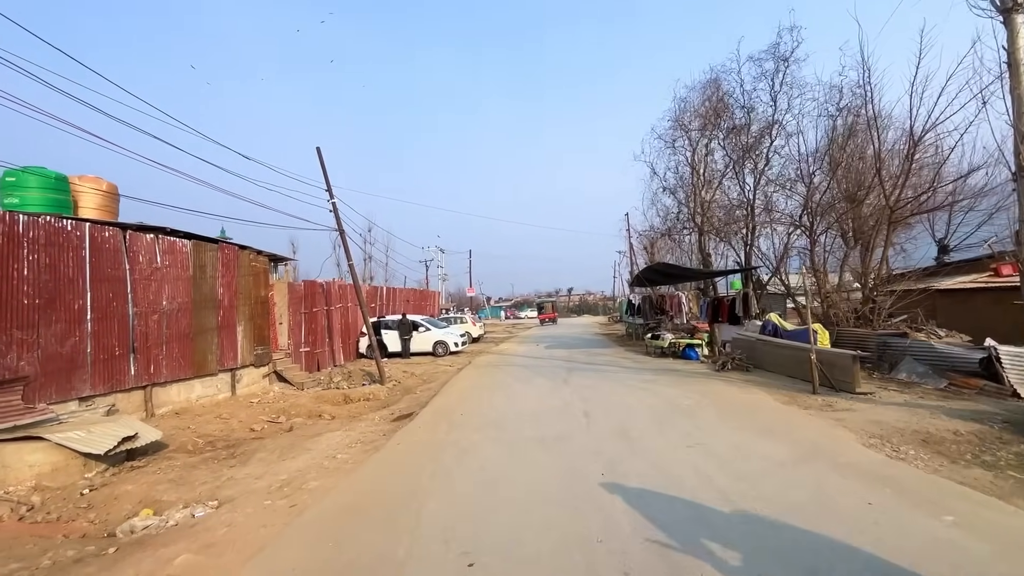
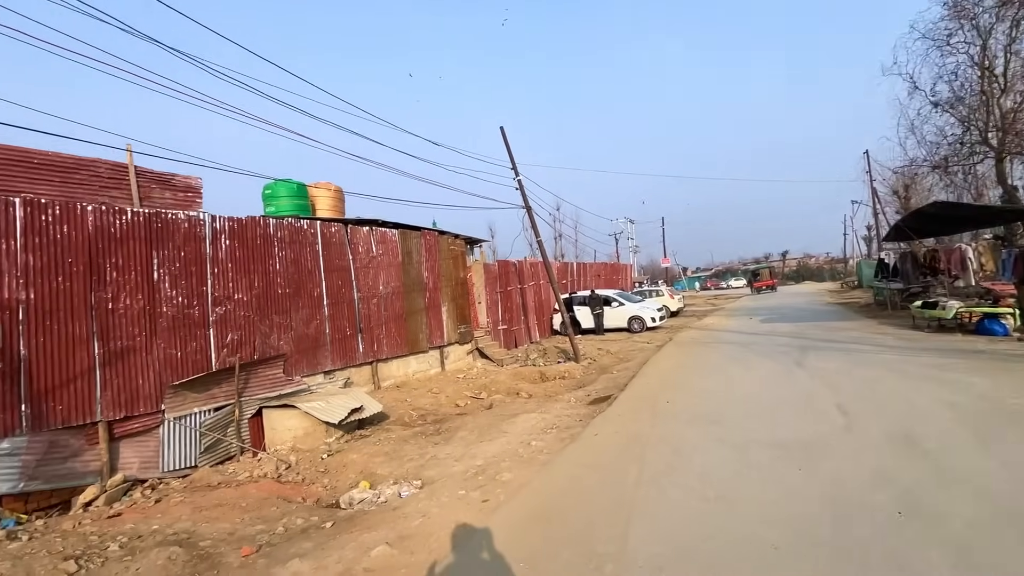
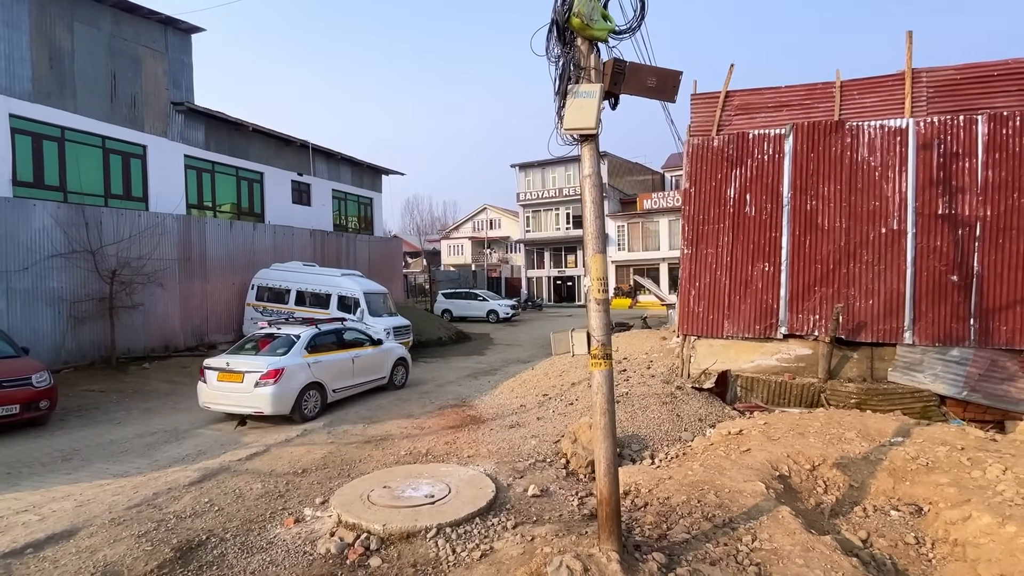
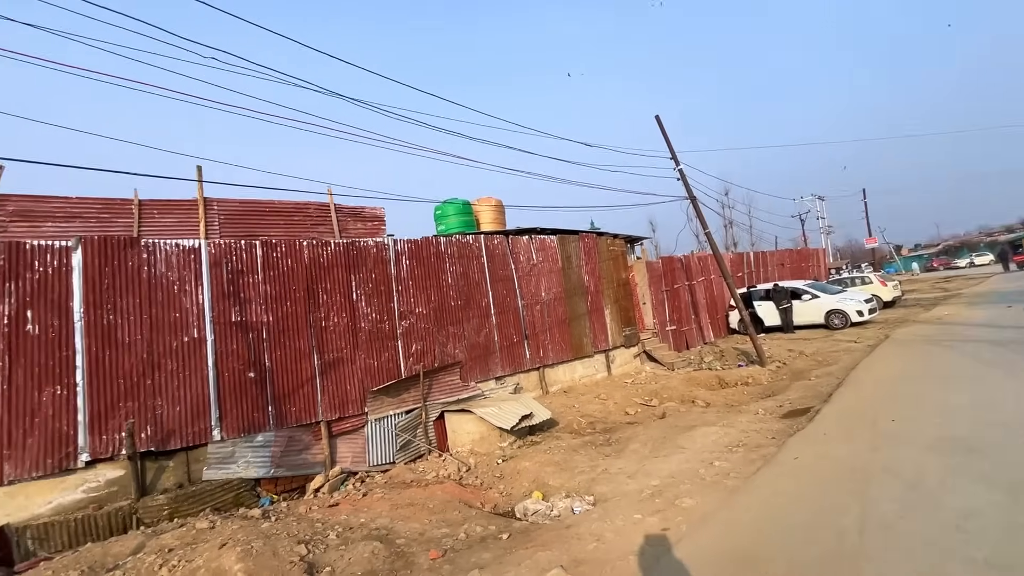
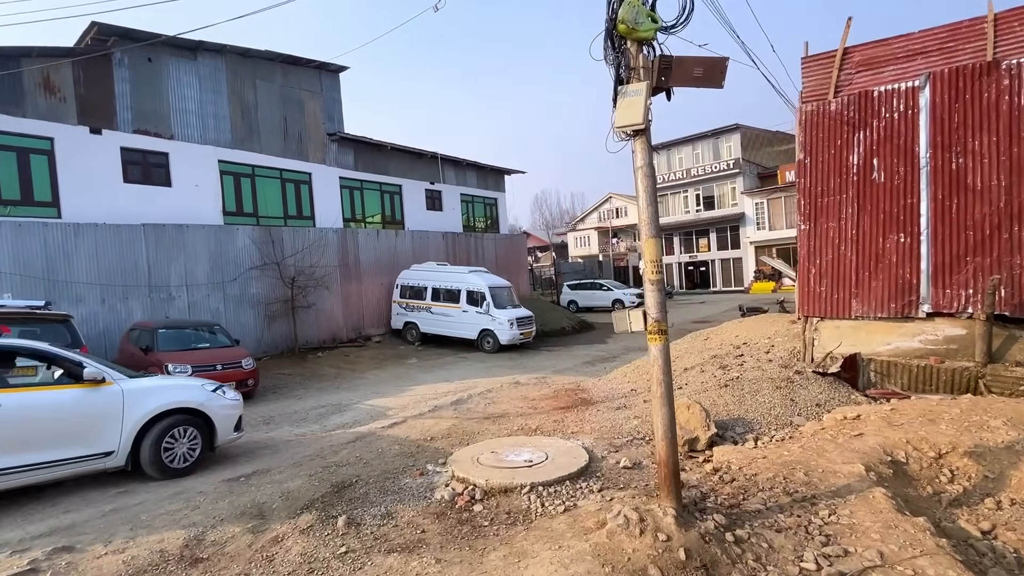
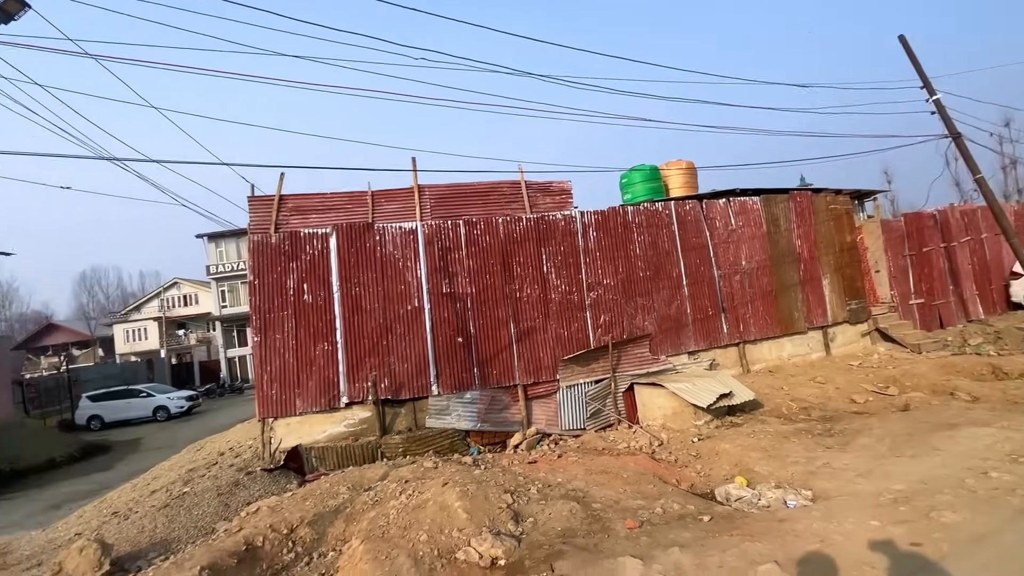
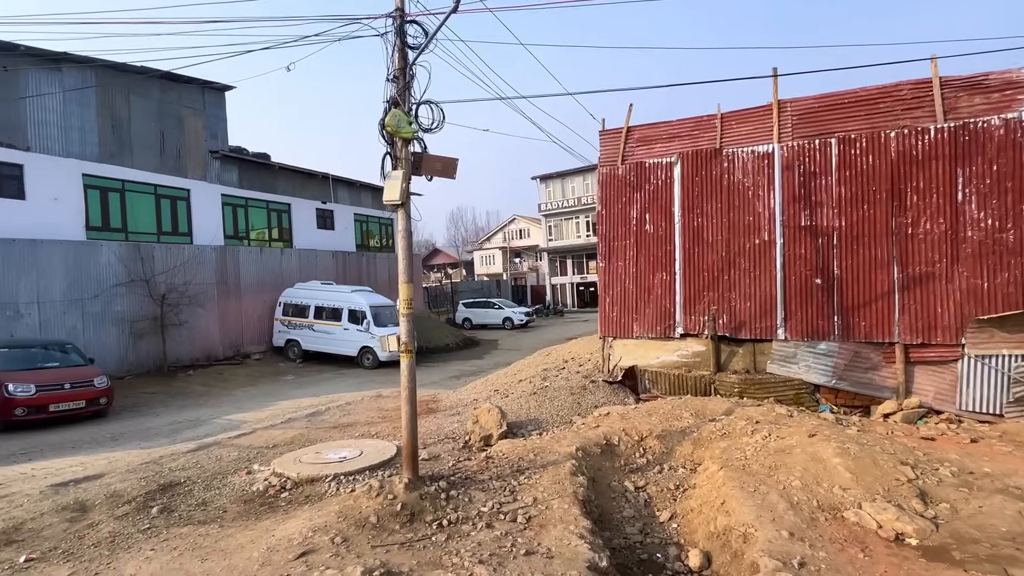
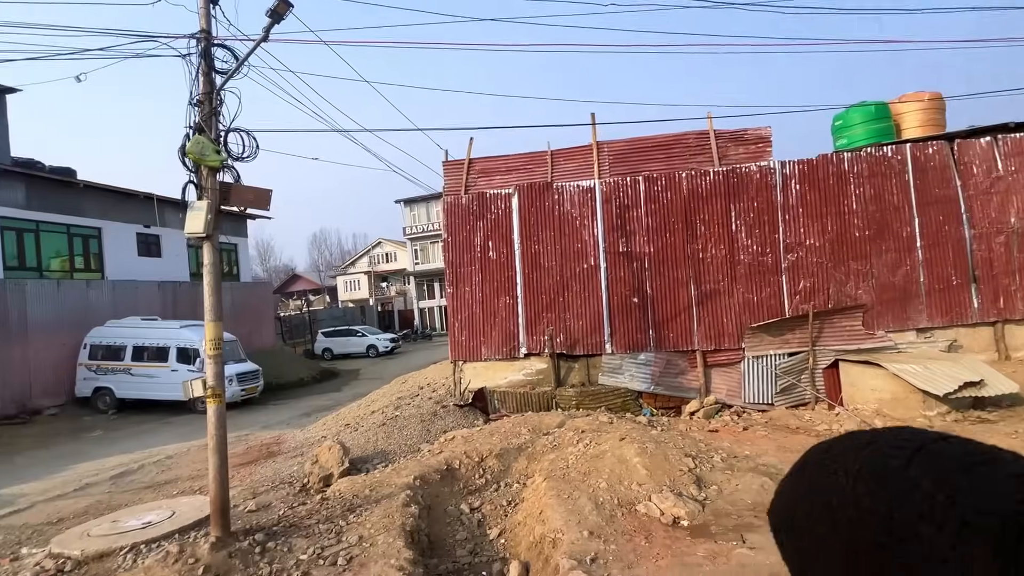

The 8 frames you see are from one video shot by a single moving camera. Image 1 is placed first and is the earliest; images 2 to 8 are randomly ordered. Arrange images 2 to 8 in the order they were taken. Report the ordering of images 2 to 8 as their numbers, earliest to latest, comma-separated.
2, 4, 6, 8, 7, 5, 3
